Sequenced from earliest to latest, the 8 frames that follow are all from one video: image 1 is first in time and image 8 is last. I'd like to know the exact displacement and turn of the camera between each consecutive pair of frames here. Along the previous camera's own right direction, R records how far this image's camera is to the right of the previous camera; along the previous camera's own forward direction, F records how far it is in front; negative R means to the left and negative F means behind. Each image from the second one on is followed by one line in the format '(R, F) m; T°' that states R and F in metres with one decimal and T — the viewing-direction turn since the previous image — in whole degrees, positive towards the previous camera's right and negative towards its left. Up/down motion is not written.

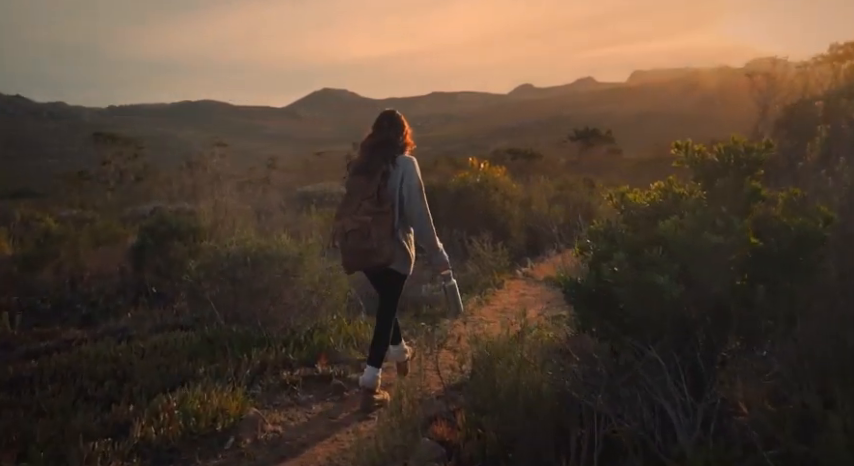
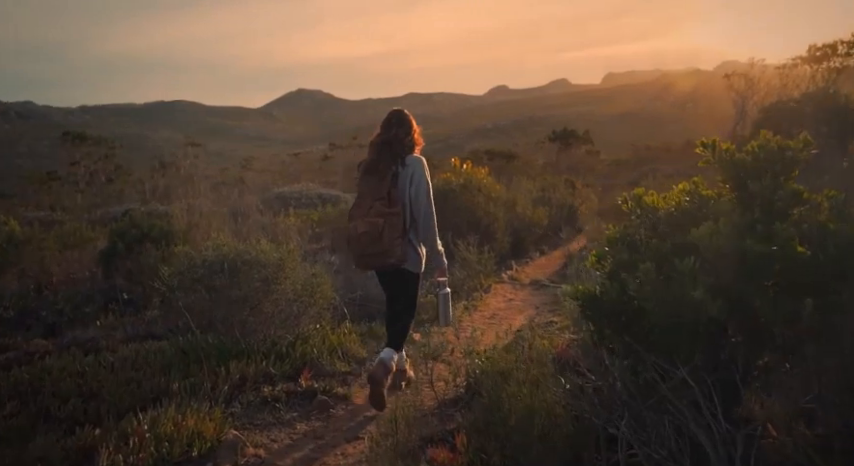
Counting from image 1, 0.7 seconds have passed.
(-0.1, +0.3) m; +2°
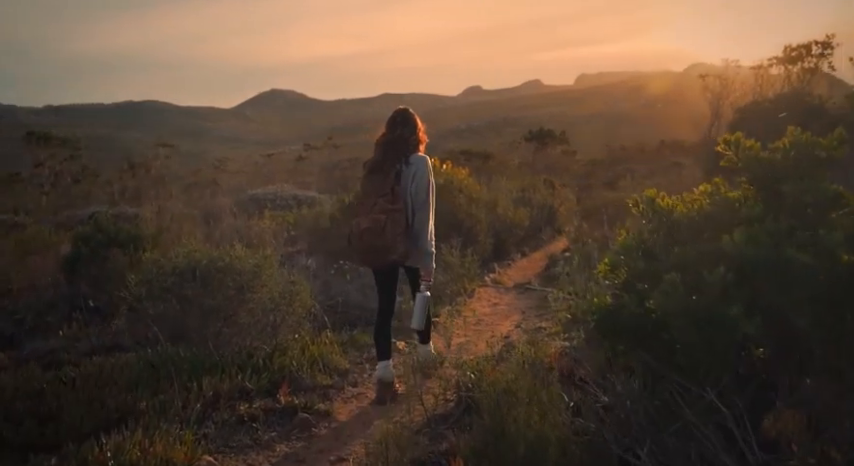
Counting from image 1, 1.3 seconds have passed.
(-0.1, +0.3) m; +2°
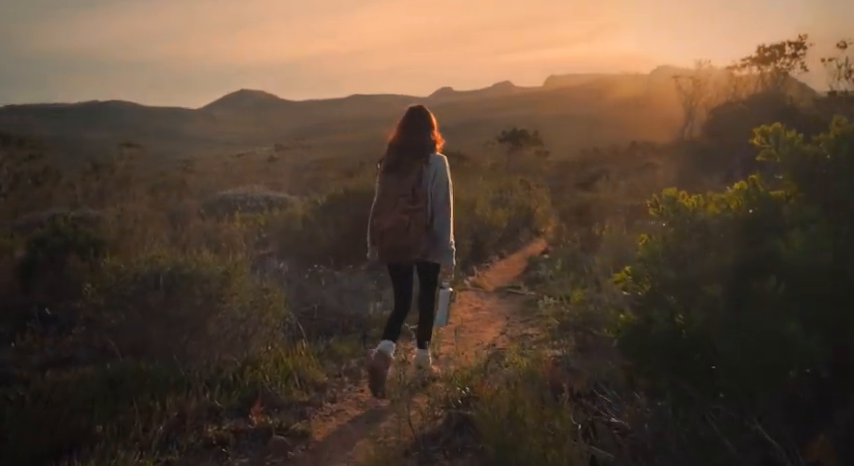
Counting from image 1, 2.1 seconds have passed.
(-0.1, +0.3) m; +3°
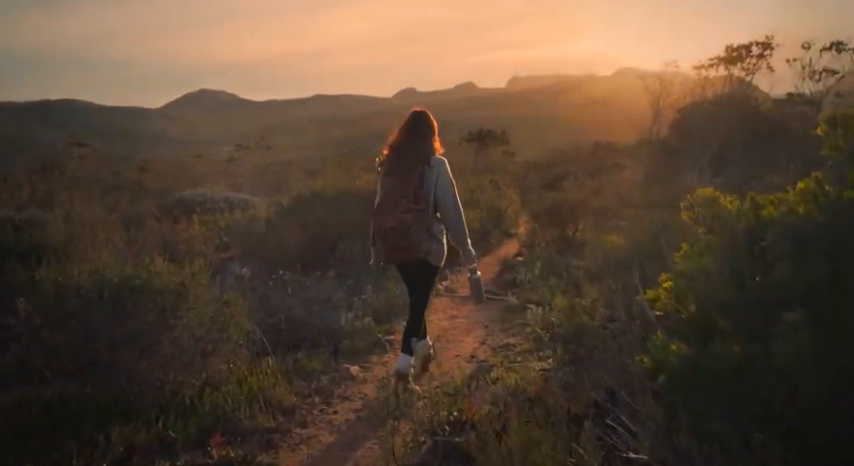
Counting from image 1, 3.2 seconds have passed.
(-0.1, +0.4) m; +3°
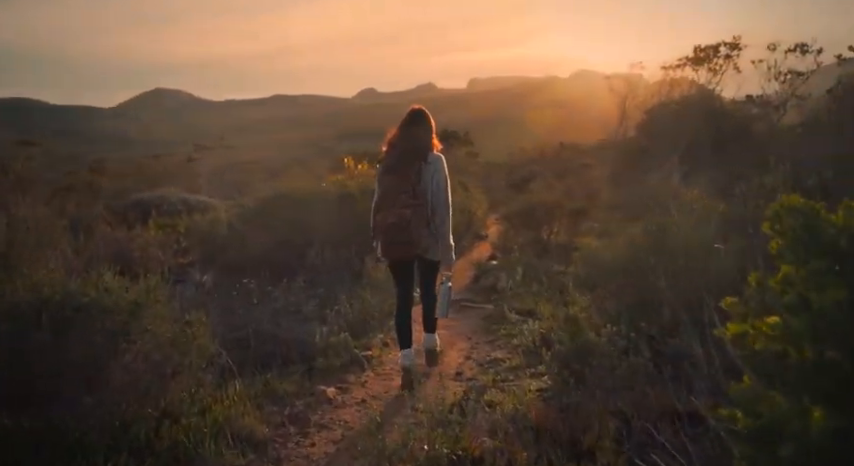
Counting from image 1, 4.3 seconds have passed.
(-0.2, +0.4) m; +3°
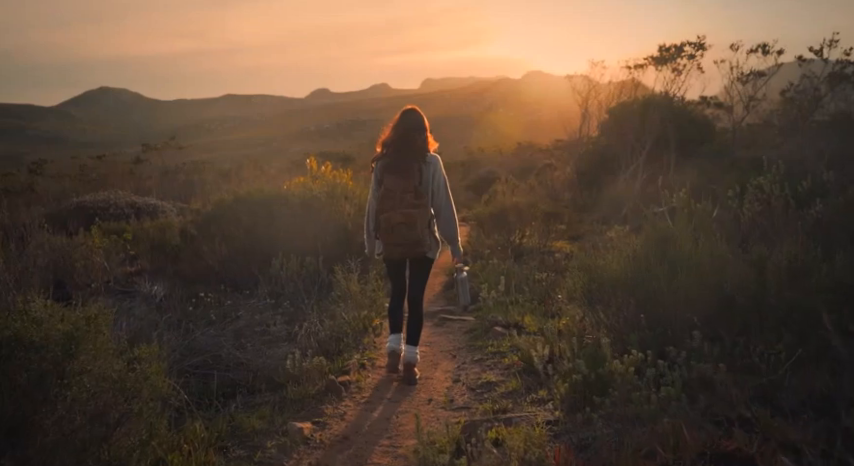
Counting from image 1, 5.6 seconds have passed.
(-0.2, +0.6) m; +4°
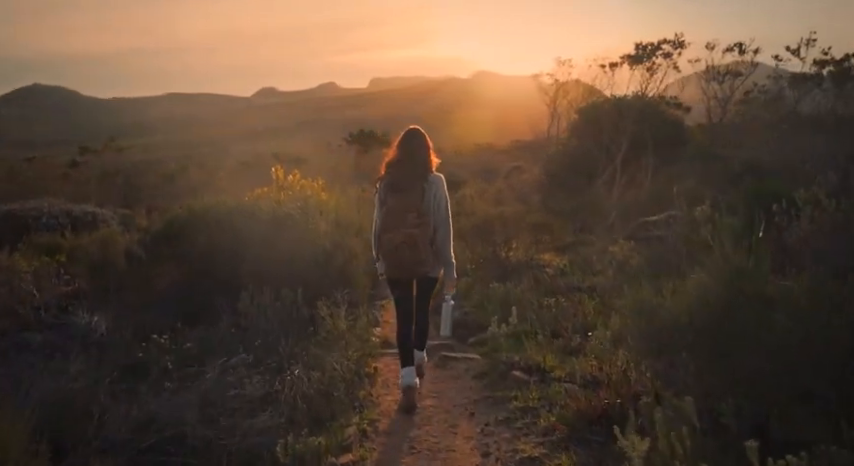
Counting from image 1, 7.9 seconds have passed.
(-0.4, +1.0) m; +4°
